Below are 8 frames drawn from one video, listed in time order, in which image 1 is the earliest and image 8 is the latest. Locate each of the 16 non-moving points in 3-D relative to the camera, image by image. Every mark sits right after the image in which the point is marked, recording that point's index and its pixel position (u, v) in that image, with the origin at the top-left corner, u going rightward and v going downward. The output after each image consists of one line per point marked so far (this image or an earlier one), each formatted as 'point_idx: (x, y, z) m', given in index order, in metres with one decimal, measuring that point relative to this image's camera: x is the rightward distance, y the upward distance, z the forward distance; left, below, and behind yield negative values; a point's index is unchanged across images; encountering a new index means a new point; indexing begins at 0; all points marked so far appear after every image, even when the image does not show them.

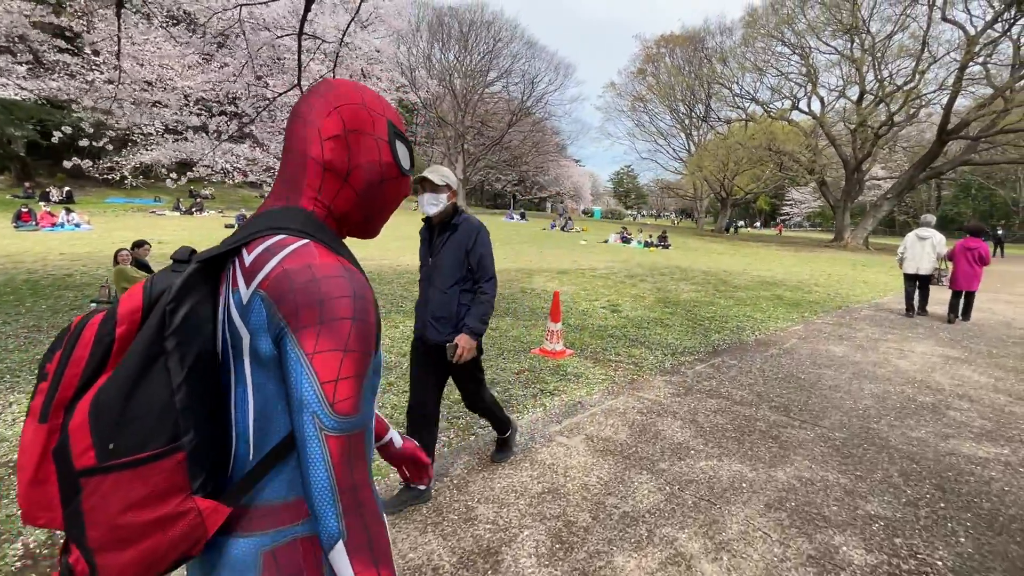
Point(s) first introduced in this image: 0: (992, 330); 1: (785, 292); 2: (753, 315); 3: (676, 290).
0: (+5.8, -0.5, +5.9) m
1: (+4.8, -0.1, +8.4) m
2: (+3.2, -0.4, +6.3) m
3: (+2.7, 0.0, +8.1) m
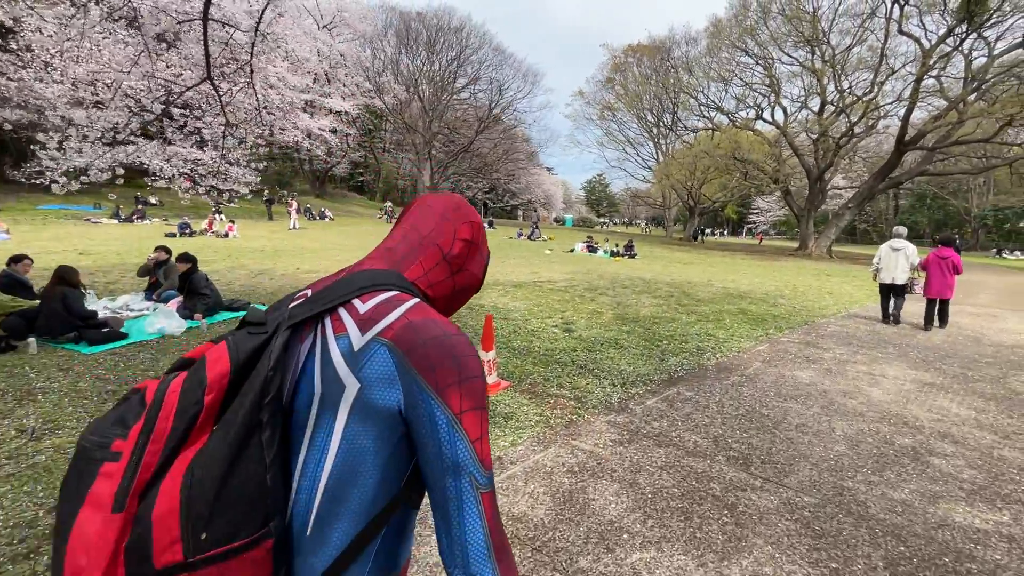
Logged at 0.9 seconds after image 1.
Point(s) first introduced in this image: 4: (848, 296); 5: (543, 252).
0: (+5.2, -0.7, +5.5) m
1: (+4.0, -0.3, +8.0) m
2: (+2.5, -0.6, +5.9) m
3: (+2.0, -0.3, +7.6) m
4: (+6.9, -0.2, +9.9) m
5: (+1.0, +1.2, +16.4) m
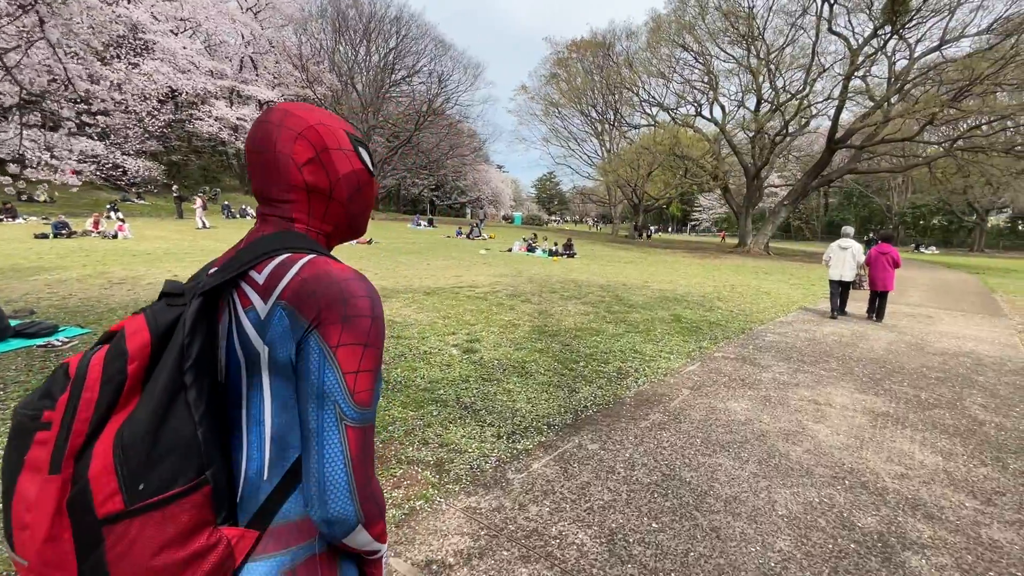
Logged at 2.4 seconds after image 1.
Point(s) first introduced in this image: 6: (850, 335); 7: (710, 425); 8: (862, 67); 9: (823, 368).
0: (+4.1, -0.7, +5.0) m
1: (+2.6, -0.4, +7.3) m
2: (+1.3, -0.7, +5.0) m
3: (+0.7, -0.4, +6.7) m
4: (+5.4, -0.2, +9.5) m
5: (-1.1, +1.2, +15.4) m
6: (+4.2, -0.6, +5.9) m
7: (+1.3, -0.9, +3.2) m
8: (+13.5, +8.6, +18.6) m
9: (+2.9, -0.8, +4.5) m
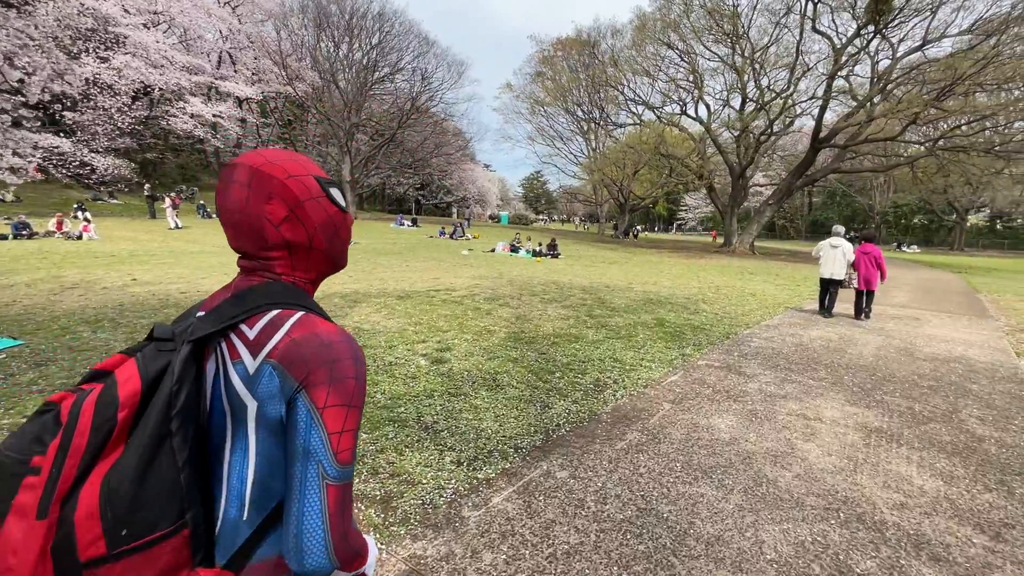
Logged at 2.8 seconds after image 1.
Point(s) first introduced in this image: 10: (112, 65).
0: (+3.8, -0.8, +4.8) m
1: (+2.3, -0.4, +7.1) m
2: (+1.1, -0.7, +4.8) m
3: (+0.4, -0.4, +6.4) m
4: (+5.0, -0.2, +9.3) m
5: (-1.6, +1.1, +15.1) m
6: (+3.9, -0.6, +5.7) m
7: (+1.1, -1.0, +2.9) m
8: (+12.9, +8.6, +18.6) m
9: (+2.7, -0.8, +4.3) m
10: (-16.3, +9.2, +19.8) m
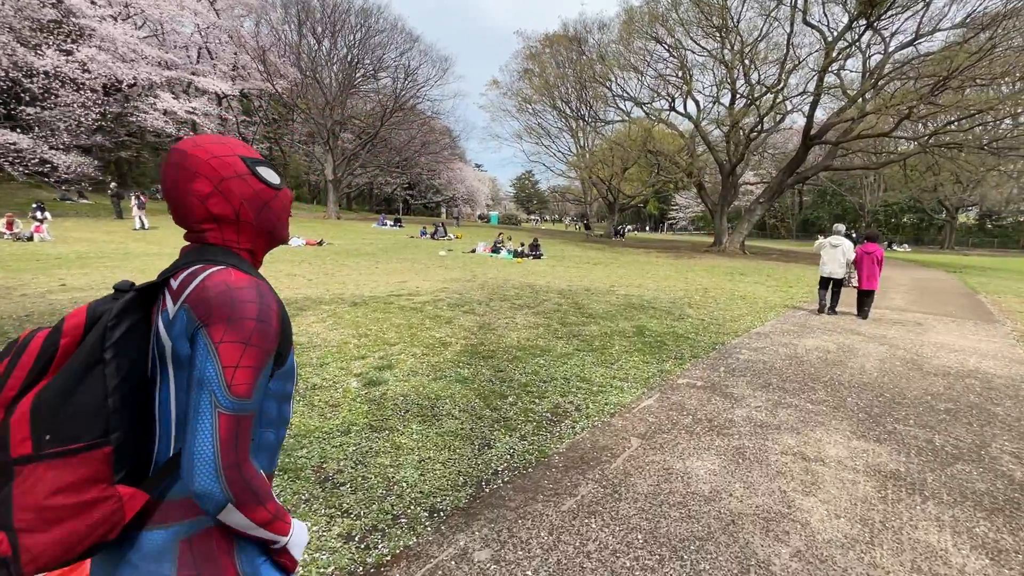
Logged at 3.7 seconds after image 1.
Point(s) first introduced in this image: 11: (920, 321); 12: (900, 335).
0: (+3.4, -0.8, +4.2) m
1: (+1.8, -0.5, +6.4) m
2: (+0.7, -0.8, +4.1) m
3: (-0.1, -0.5, +5.7) m
4: (+4.5, -0.2, +8.7) m
5: (-2.2, +1.1, +14.4) m
6: (+3.5, -0.7, +5.1) m
7: (+0.7, -1.0, +2.3) m
8: (+12.2, +8.6, +18.1) m
9: (+2.3, -0.8, +3.7) m
10: (-17.0, +9.0, +18.9) m
11: (+5.9, -0.5, +6.9) m
12: (+4.8, -0.6, +5.9) m
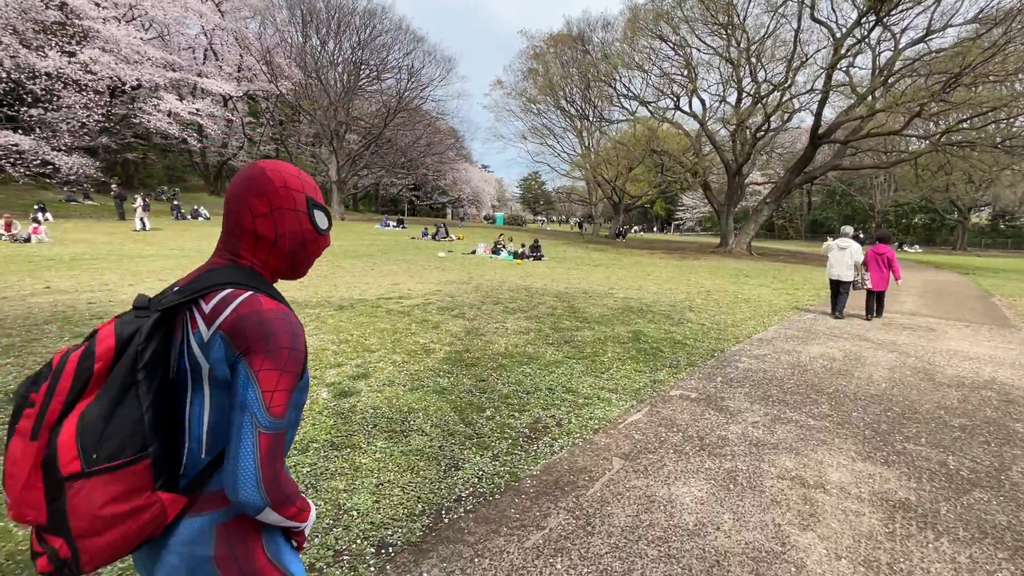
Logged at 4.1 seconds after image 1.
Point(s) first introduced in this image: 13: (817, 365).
0: (+3.2, -0.9, +3.9) m
1: (+1.7, -0.5, +6.2) m
2: (+0.5, -0.8, +3.9) m
3: (-0.2, -0.5, +5.5) m
4: (+4.5, -0.3, +8.4) m
5: (-2.2, +1.0, +14.2) m
6: (+3.3, -0.7, +4.8) m
7: (+0.5, -1.1, +2.0) m
8: (+12.3, +8.5, +17.7) m
9: (+2.1, -0.9, +3.4) m
10: (-17.0, +9.0, +18.9) m
11: (+5.8, -0.5, +6.6) m
12: (+4.7, -0.6, +5.6) m
13: (+2.9, -0.7, +4.6) m
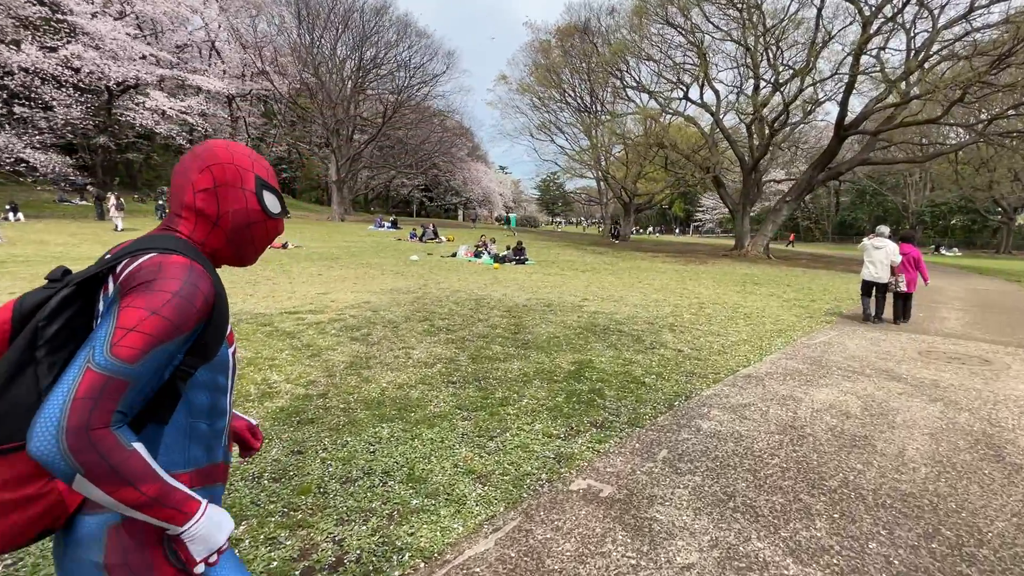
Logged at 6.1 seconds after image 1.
0: (+2.3, -1.0, +2.4) m
1: (+0.9, -0.7, +4.7) m
2: (-0.4, -0.9, +2.5) m
3: (-1.1, -0.6, +4.2) m
4: (+3.7, -0.5, +6.9) m
5: (-2.7, +0.8, +12.9) m
6: (+2.4, -0.9, +3.4) m
7: (-0.5, -1.2, +0.7) m
8: (+12.0, +8.2, +15.8) m
9: (+1.1, -1.0, +1.9) m
10: (-17.2, +8.9, +18.3) m
11: (+4.9, -0.7, +5.0) m
12: (+3.8, -0.8, +4.1) m
13: (+2.0, -0.9, +3.1) m
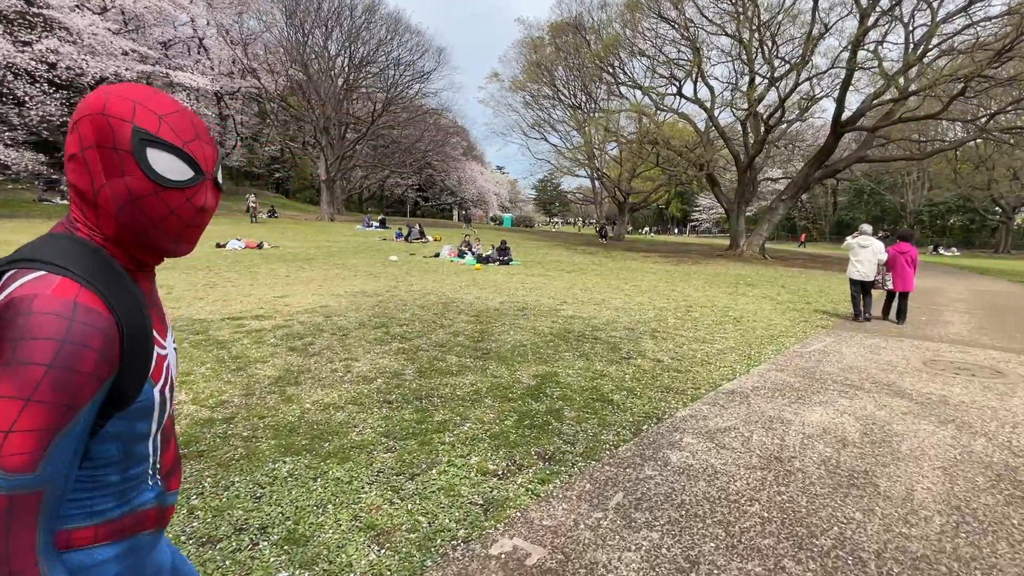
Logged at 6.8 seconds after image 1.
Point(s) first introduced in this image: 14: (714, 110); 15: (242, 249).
0: (+1.9, -1.0, +1.9) m
1: (+0.5, -0.7, +4.2) m
2: (-0.8, -1.0, +2.0) m
3: (-1.4, -0.7, +3.6) m
4: (+3.3, -0.5, +6.4) m
5: (-3.1, +0.8, +12.4) m
6: (+2.1, -0.9, +2.9) m
7: (-0.8, -1.2, +0.1) m
8: (+11.6, +8.2, +15.4) m
9: (+0.8, -1.1, +1.4) m
10: (-17.6, +8.8, +17.7) m
11: (+4.5, -0.7, +4.5) m
12: (+3.5, -0.8, +3.6) m
13: (+1.7, -0.9, +2.6) m
14: (+8.3, +7.3, +19.7) m
15: (-7.0, +1.0, +12.4) m
